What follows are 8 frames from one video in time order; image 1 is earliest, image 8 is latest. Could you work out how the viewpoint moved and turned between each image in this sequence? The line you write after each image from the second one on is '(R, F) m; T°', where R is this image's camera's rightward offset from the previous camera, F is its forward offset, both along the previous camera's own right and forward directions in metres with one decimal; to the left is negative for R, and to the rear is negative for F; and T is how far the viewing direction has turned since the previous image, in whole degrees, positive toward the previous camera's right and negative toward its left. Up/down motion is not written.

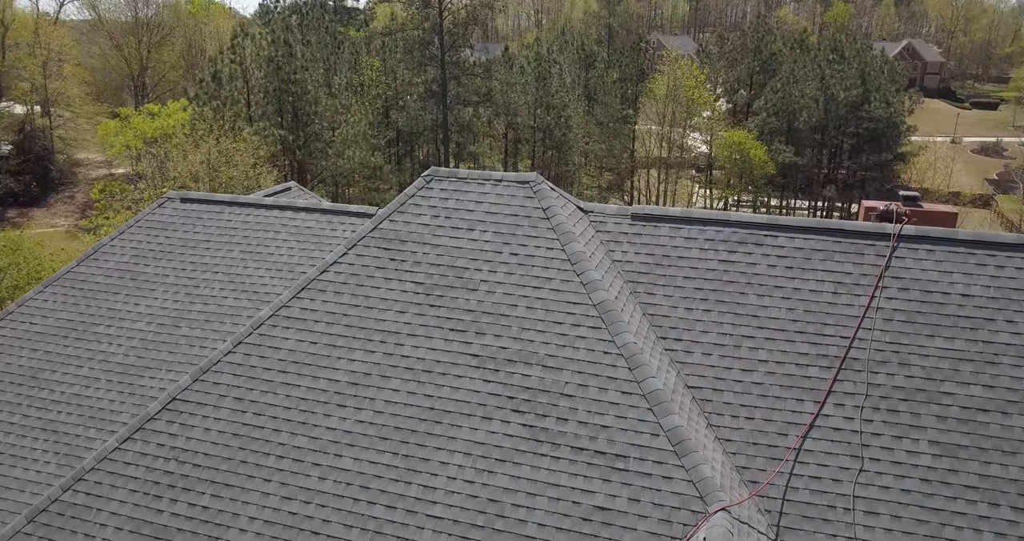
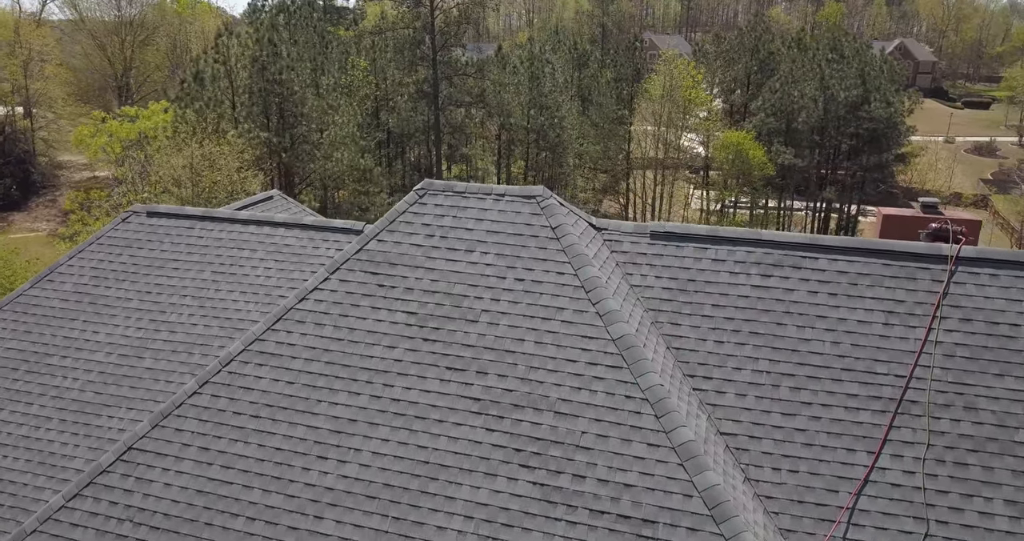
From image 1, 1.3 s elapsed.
(-0.2, +1.3) m; +1°
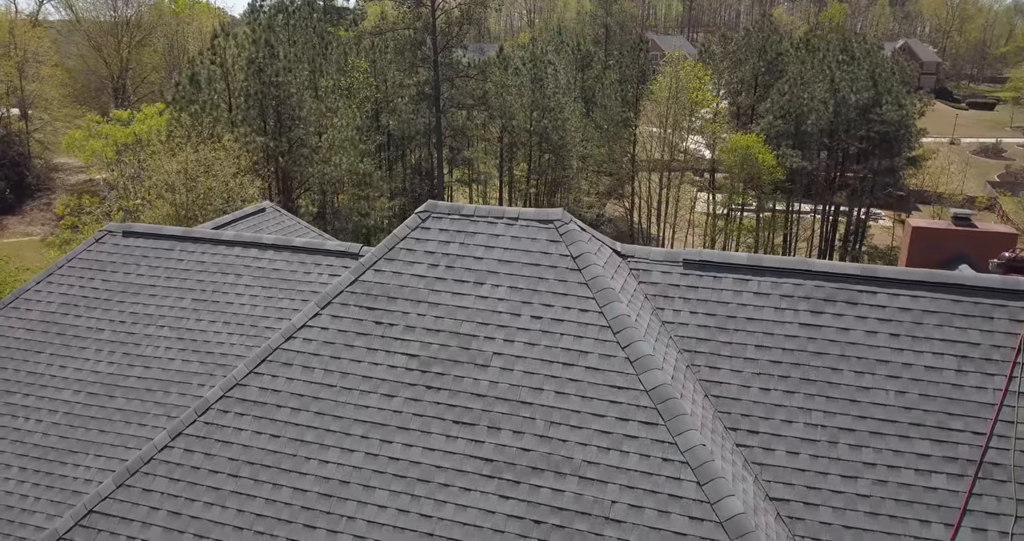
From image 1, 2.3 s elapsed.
(-0.2, +1.1) m; 0°
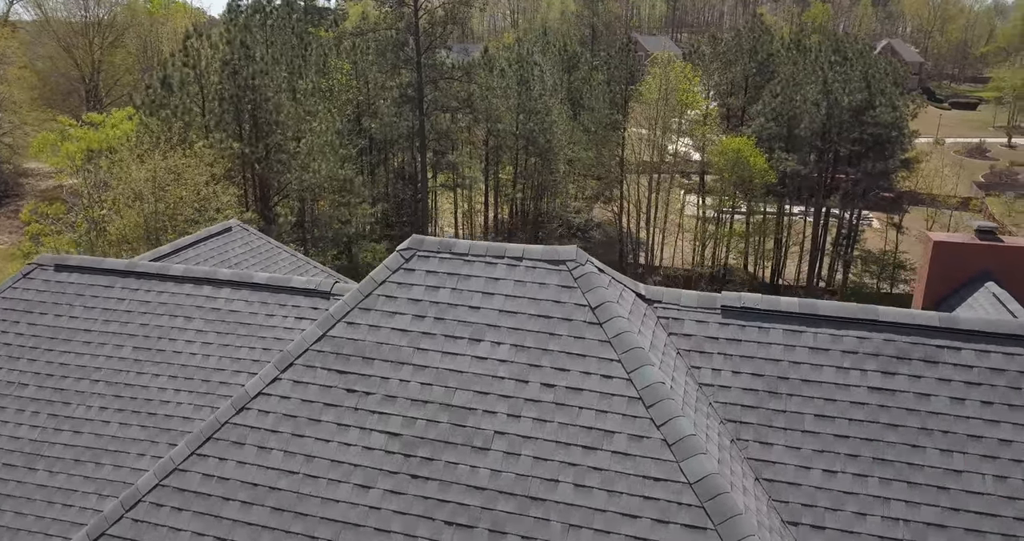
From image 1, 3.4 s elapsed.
(-0.2, +1.5) m; +1°
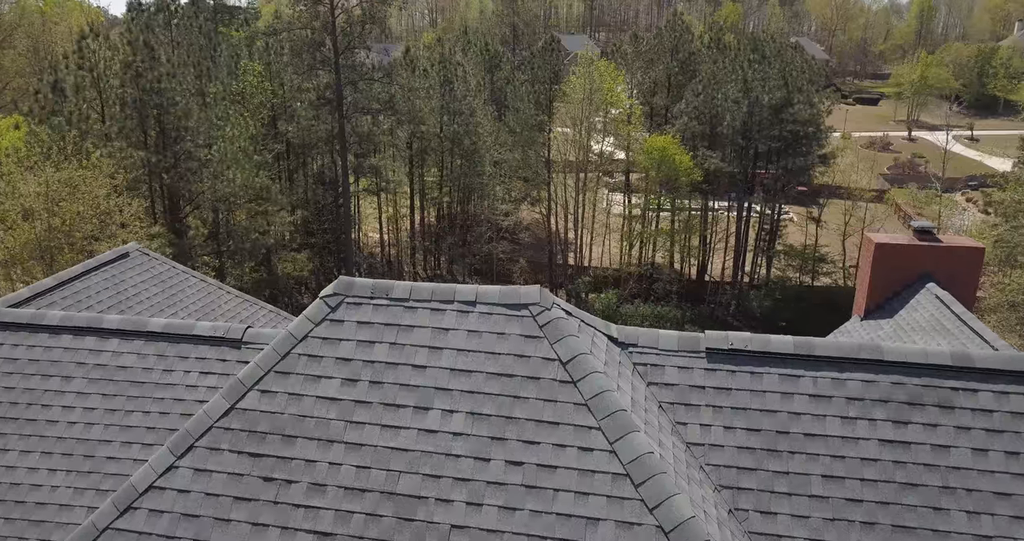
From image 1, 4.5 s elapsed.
(-0.2, +1.2) m; +6°
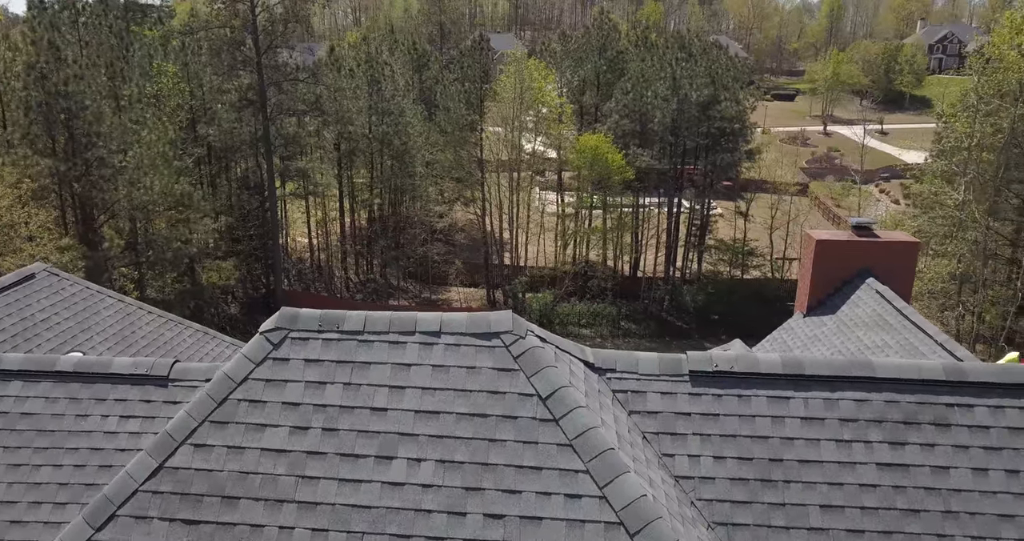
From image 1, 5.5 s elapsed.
(-0.2, +0.6) m; +5°
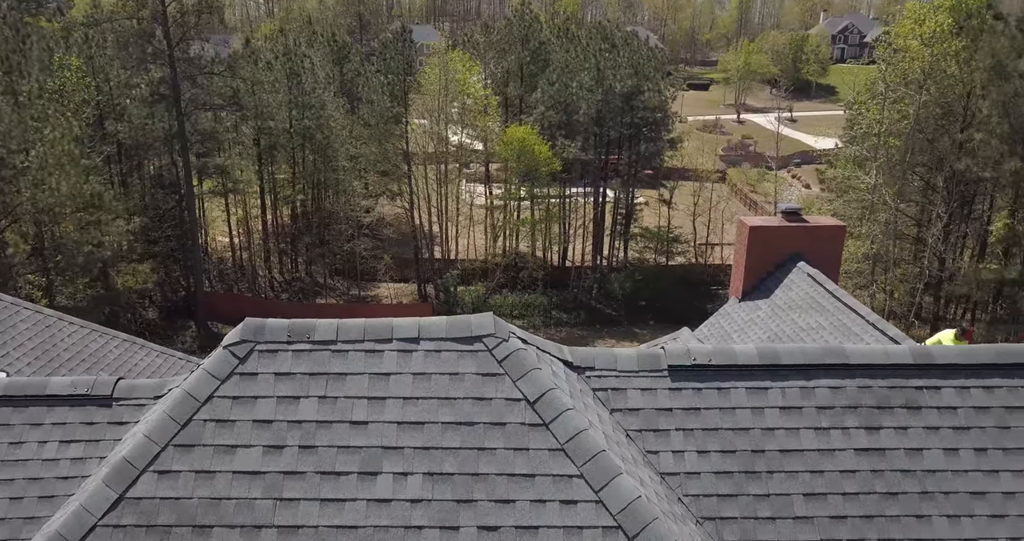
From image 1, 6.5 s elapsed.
(-0.4, +0.2) m; +6°
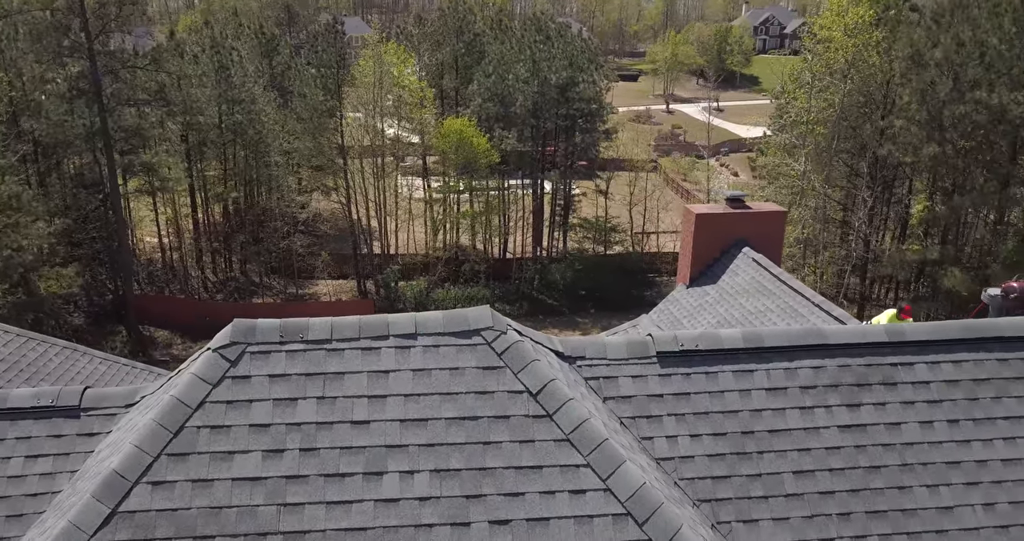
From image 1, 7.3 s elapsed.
(-0.4, +0.1) m; +5°
